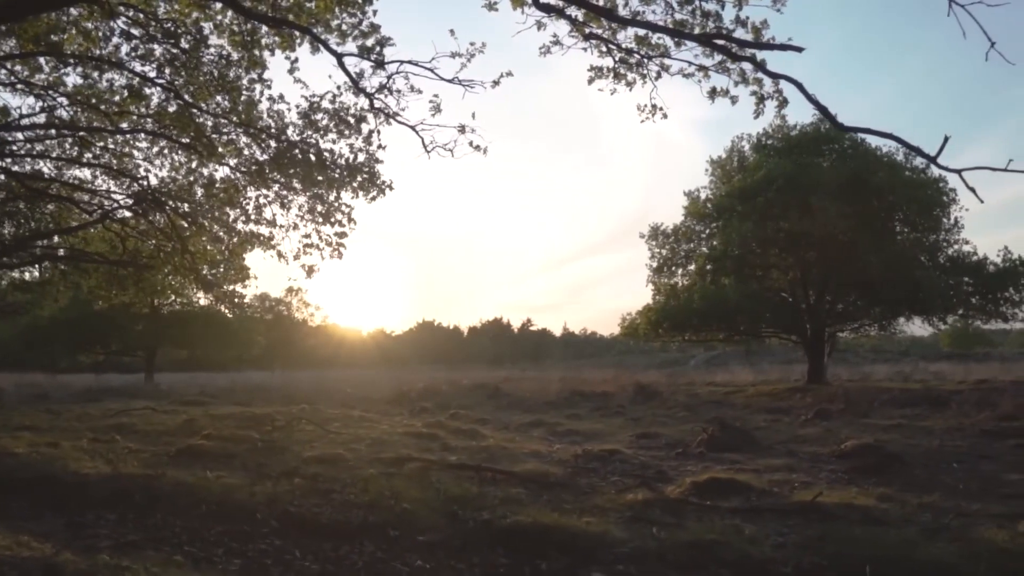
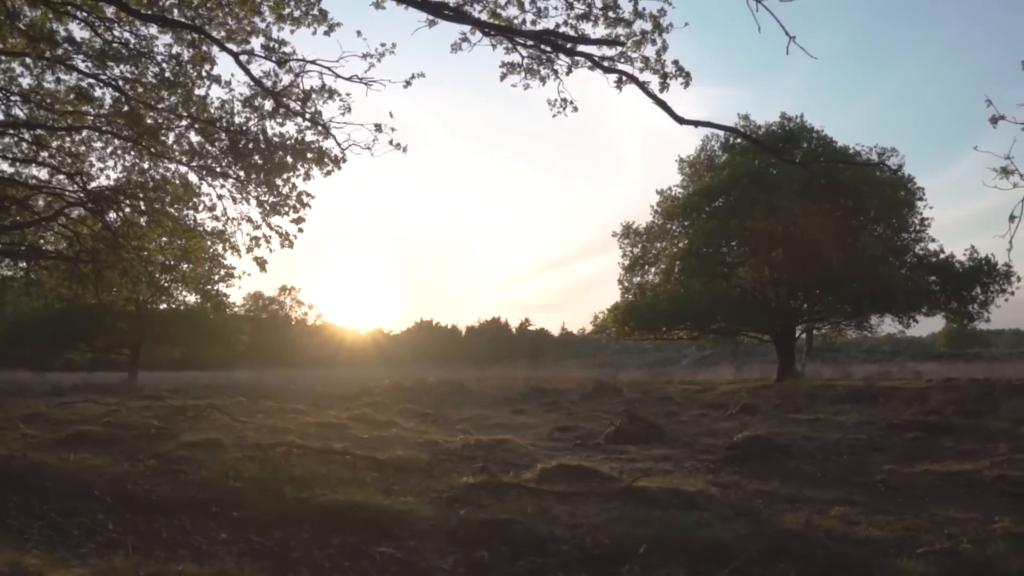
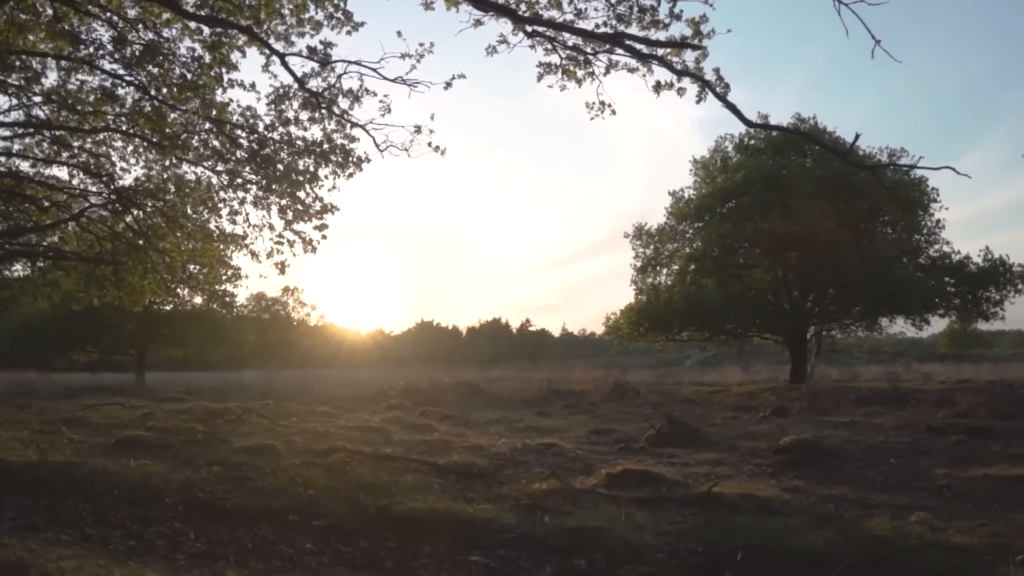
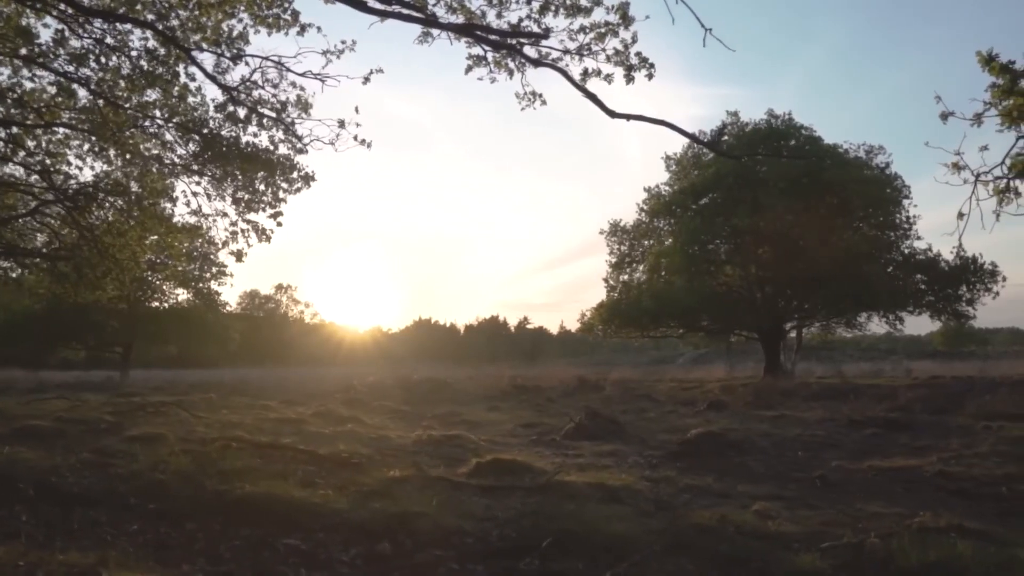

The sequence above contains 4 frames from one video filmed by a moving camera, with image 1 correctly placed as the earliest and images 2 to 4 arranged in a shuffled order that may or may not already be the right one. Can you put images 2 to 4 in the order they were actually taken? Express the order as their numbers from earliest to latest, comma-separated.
3, 2, 4
